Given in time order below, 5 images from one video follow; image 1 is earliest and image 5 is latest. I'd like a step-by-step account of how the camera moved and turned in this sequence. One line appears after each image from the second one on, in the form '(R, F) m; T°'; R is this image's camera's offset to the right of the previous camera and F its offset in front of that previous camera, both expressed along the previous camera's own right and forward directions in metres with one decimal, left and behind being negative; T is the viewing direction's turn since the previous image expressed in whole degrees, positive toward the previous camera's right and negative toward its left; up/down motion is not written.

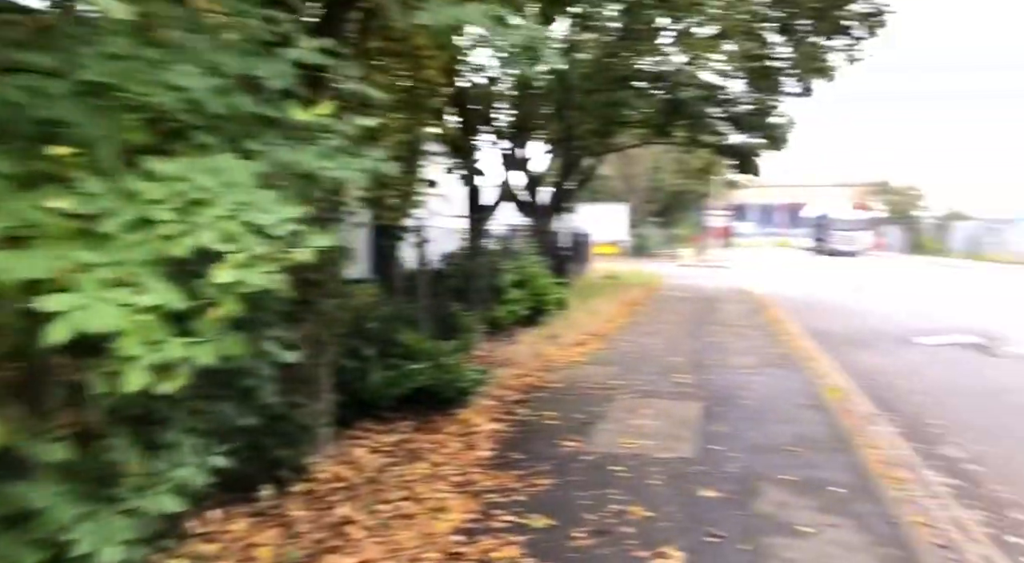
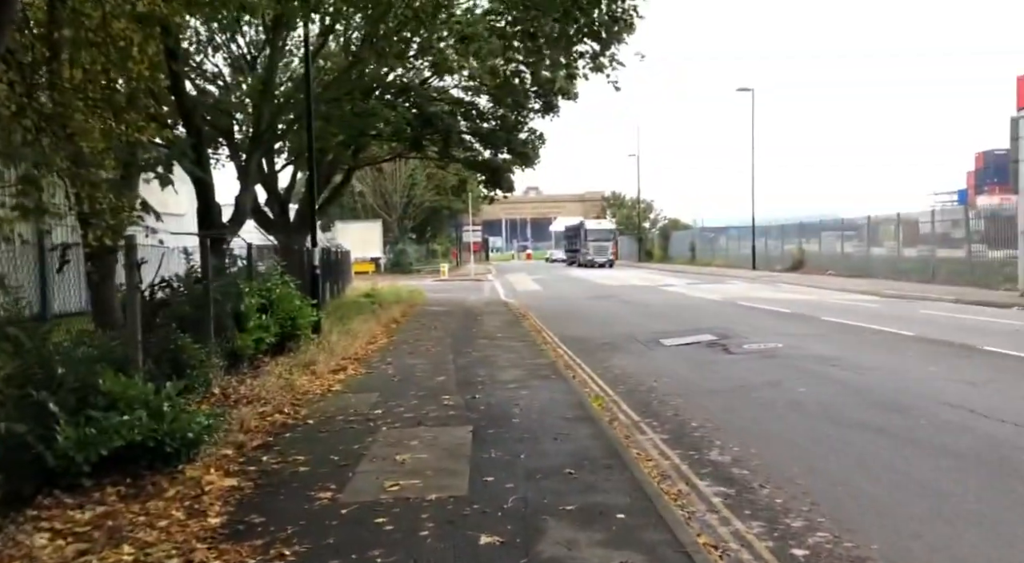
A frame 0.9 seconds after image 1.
(+0.1, +0.8) m; +17°
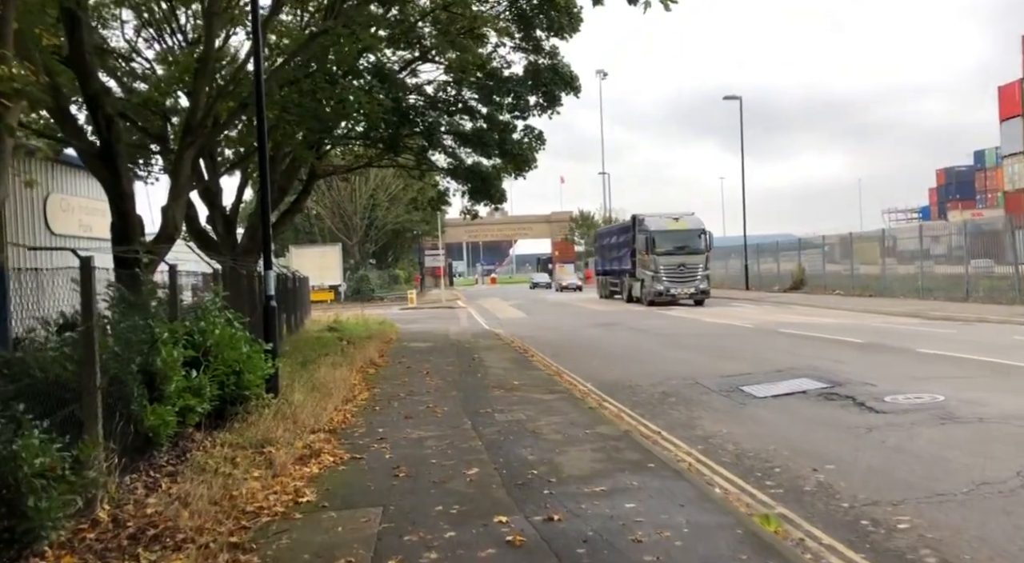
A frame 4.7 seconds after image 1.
(-0.9, +3.8) m; +3°
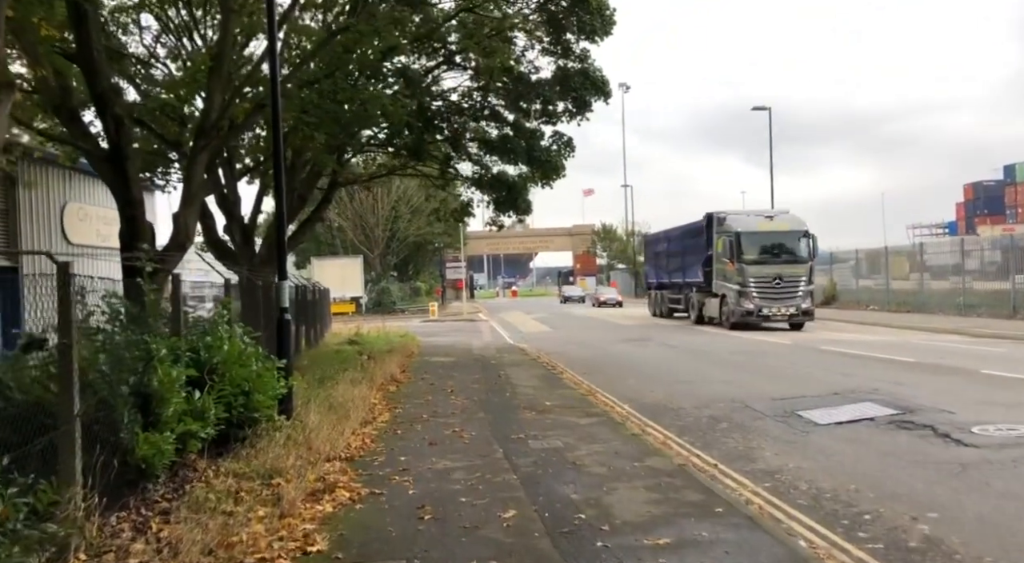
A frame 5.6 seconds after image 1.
(-0.2, +0.9) m; -1°
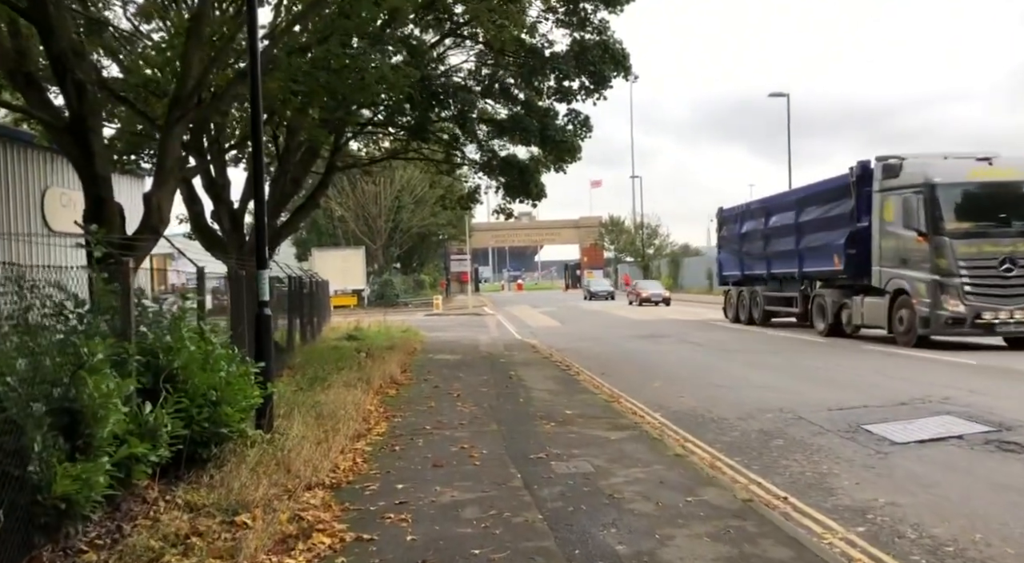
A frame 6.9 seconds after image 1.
(-0.1, +1.5) m; 0°
